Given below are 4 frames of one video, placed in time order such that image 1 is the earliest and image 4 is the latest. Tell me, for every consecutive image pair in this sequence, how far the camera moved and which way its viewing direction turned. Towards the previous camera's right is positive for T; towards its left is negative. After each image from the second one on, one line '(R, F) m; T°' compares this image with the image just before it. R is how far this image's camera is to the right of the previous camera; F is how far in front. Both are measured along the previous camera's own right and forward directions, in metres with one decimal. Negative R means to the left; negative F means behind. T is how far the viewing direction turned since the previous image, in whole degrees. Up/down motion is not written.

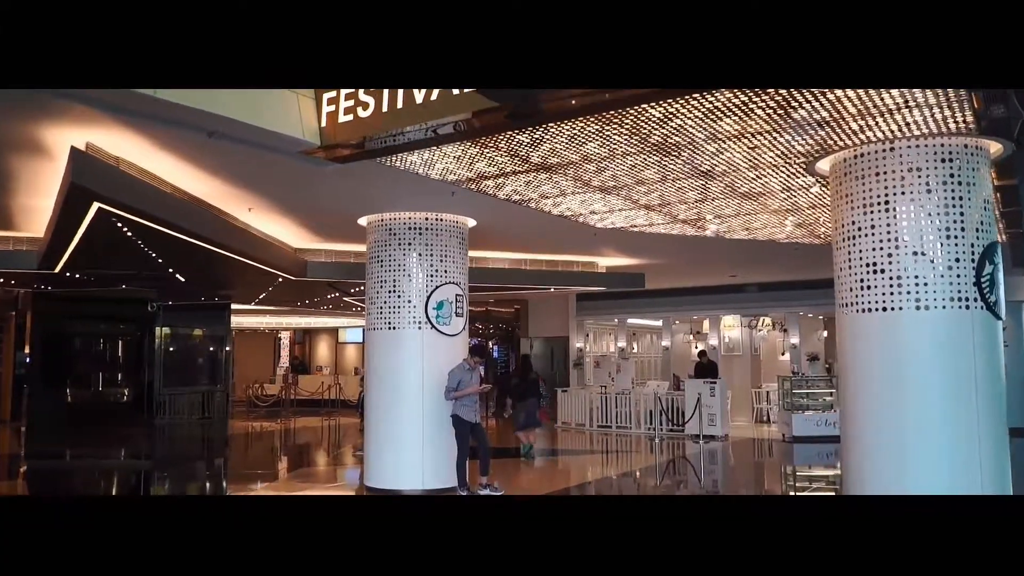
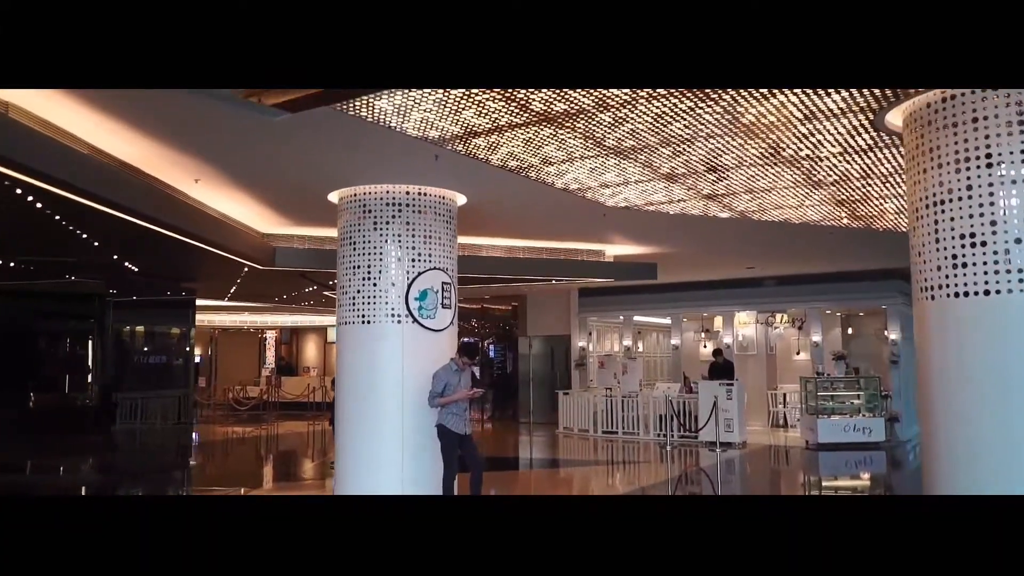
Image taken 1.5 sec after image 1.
(0.0, +1.4) m; 0°
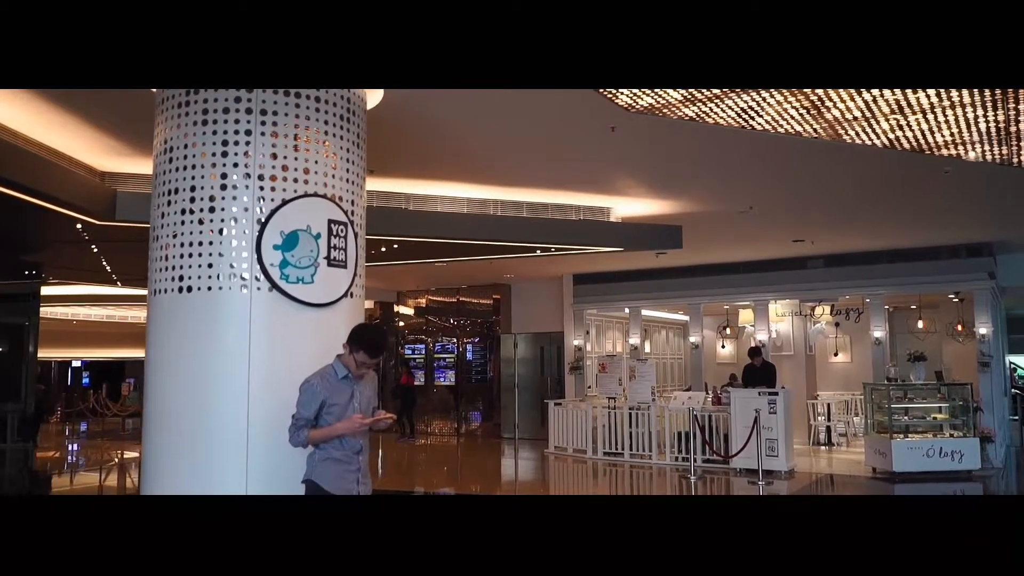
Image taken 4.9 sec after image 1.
(+0.2, +3.5) m; 0°
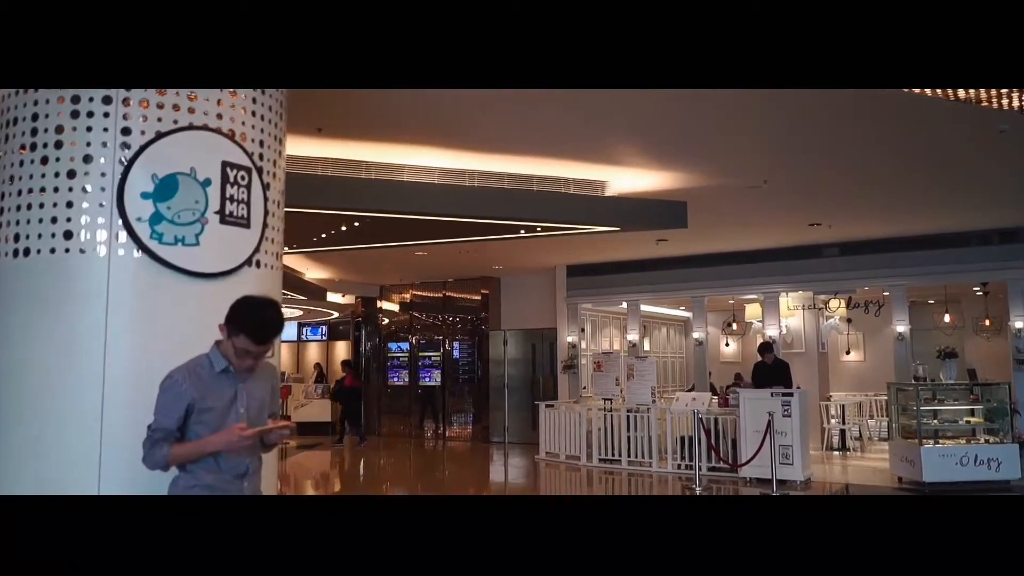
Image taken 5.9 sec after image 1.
(+0.1, +1.1) m; 0°
